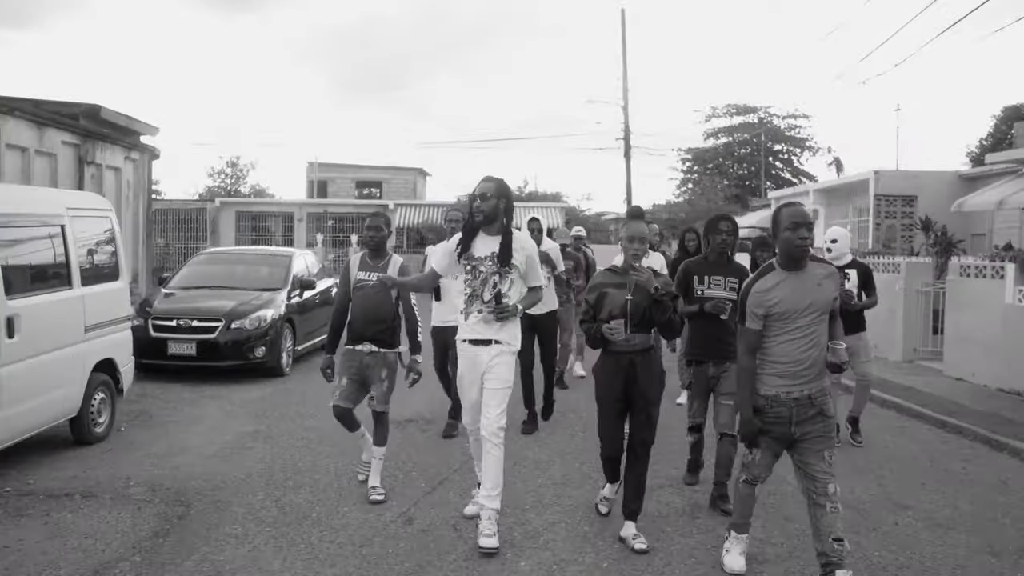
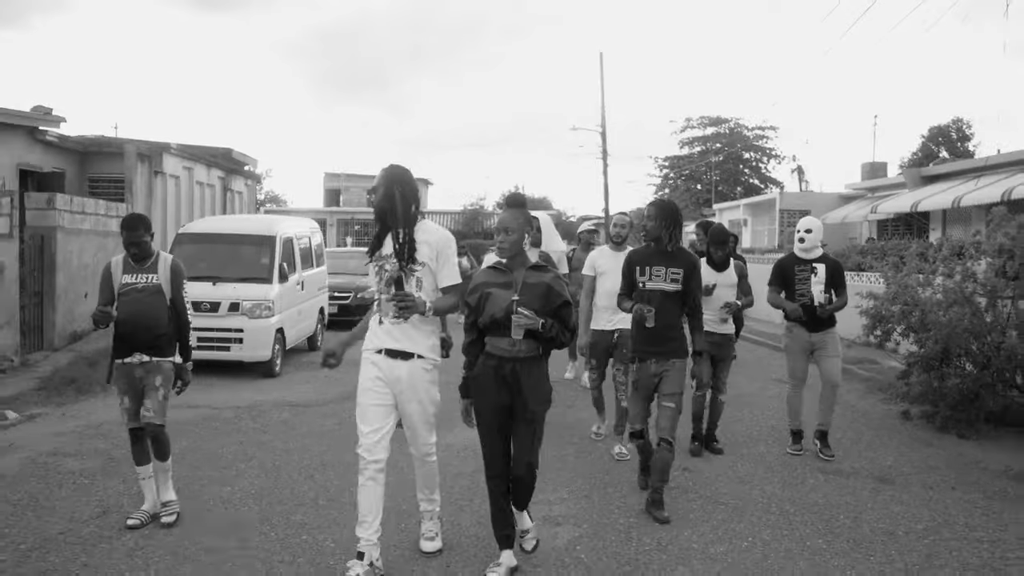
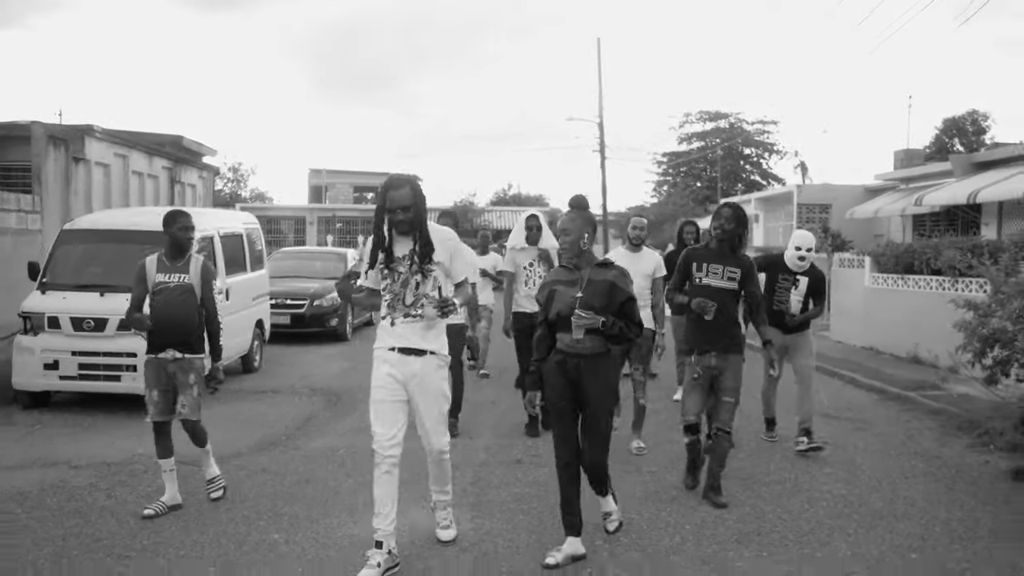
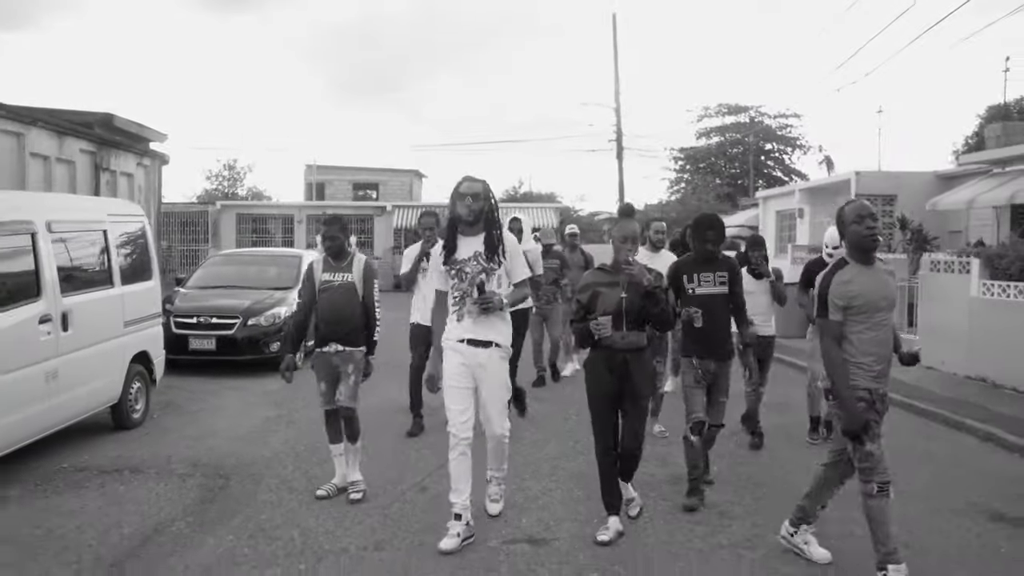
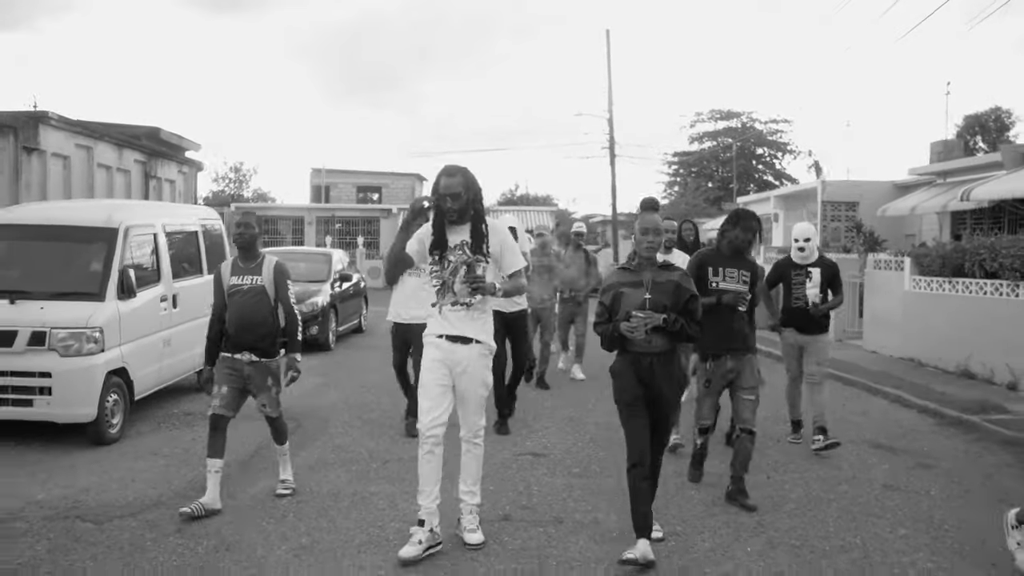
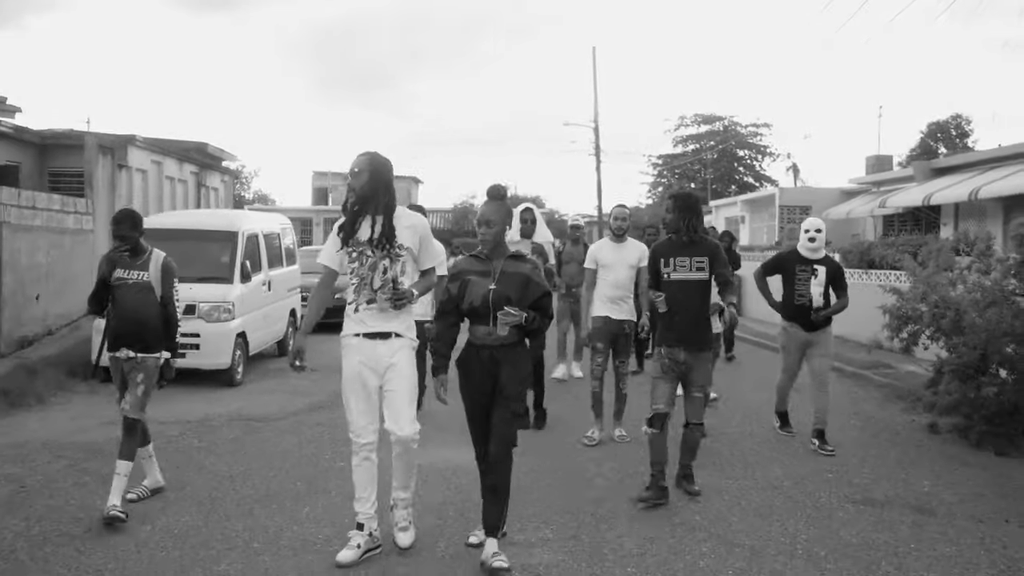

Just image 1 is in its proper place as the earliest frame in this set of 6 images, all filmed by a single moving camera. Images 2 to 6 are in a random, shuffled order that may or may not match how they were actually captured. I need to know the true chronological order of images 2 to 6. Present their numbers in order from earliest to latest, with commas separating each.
4, 5, 3, 6, 2
